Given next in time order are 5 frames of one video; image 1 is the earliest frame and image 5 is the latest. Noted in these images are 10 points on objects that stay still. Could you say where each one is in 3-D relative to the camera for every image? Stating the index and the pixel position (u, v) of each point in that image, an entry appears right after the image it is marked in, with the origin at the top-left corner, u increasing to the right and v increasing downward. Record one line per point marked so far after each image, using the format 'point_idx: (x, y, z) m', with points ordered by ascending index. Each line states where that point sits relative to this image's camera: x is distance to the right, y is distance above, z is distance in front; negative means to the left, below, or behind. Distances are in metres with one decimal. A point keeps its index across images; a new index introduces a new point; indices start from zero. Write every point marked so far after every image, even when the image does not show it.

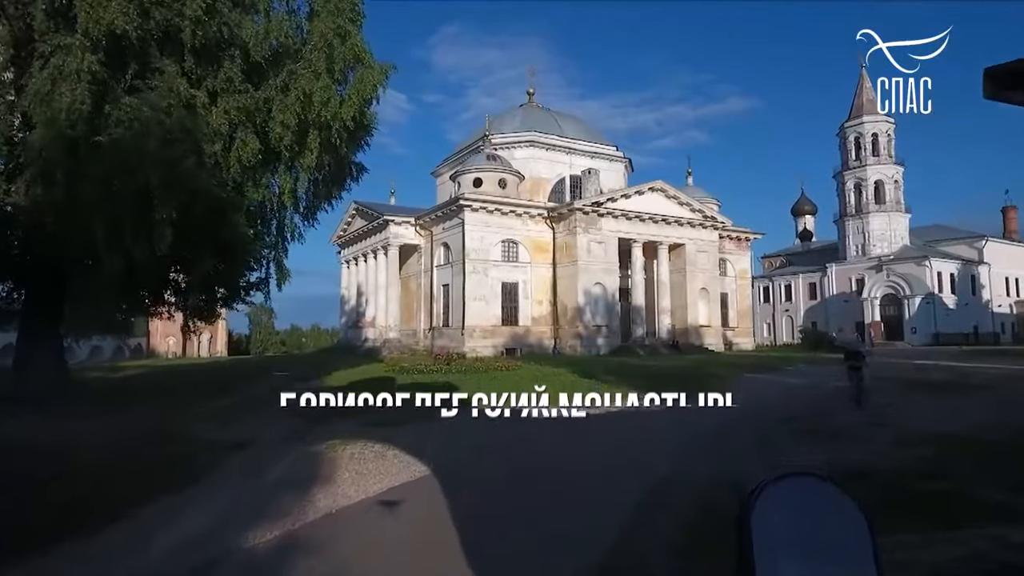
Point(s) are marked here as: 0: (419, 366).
0: (-2.7, -2.3, +19.3) m
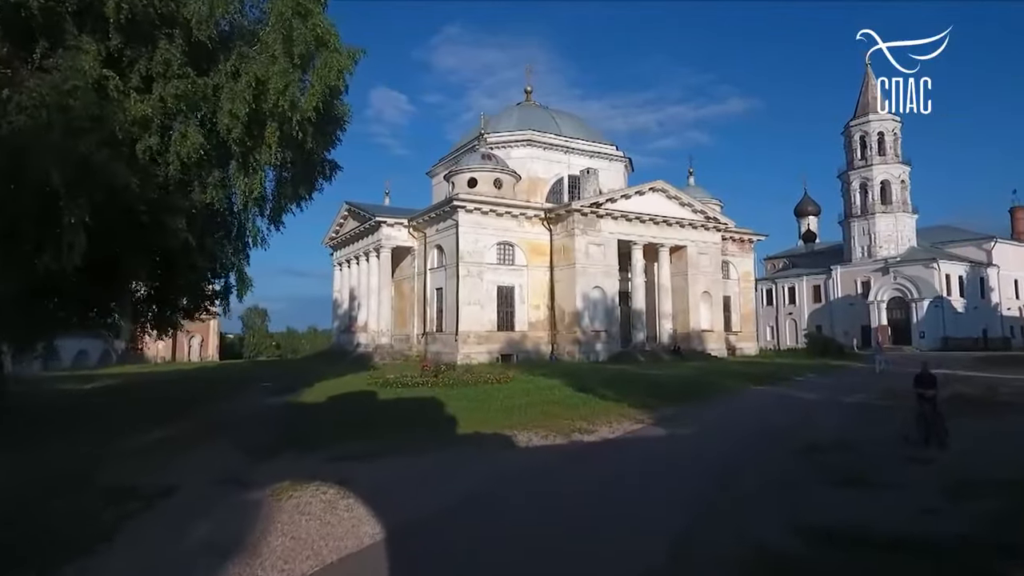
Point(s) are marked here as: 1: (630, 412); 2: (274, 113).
0: (-3.0, -2.5, +18.0) m
1: (+2.3, -2.5, +13.1) m
2: (-3.3, +2.5, +9.2) m
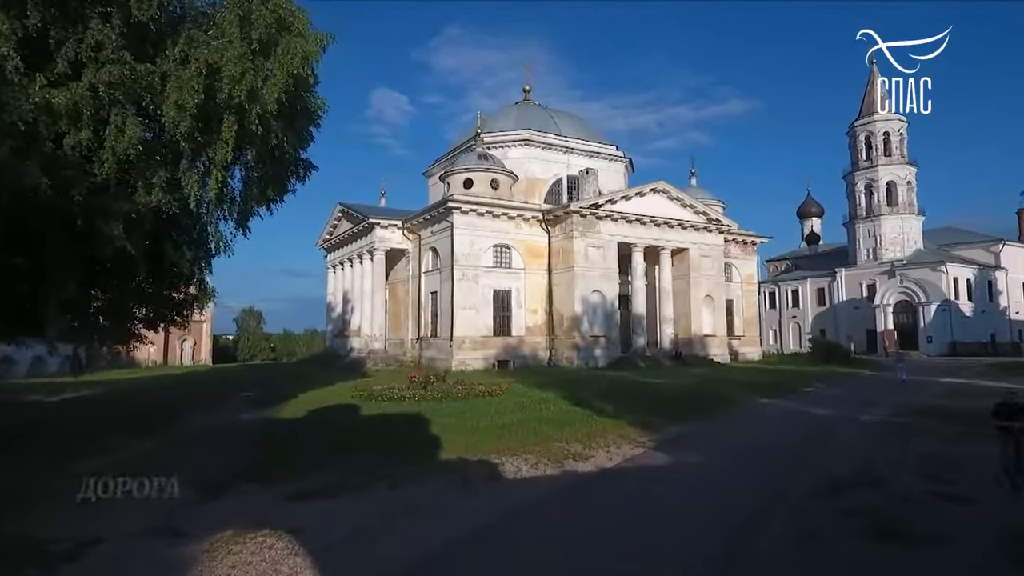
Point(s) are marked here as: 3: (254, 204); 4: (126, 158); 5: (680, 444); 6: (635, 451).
0: (-3.2, -2.7, +17.0) m
1: (+2.1, -2.7, +12.0) m
2: (-3.5, +2.3, +8.2) m
3: (-4.2, +1.4, +10.7) m
4: (-4.3, +1.4, +7.3) m
5: (+2.8, -2.6, +10.8) m
6: (+1.9, -2.6, +10.4) m
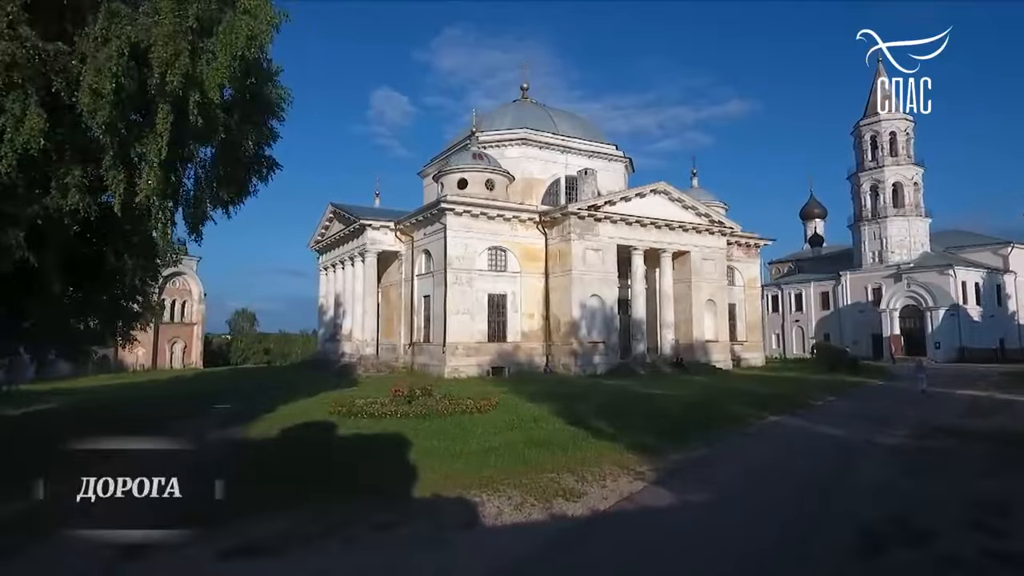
0: (-3.4, -2.8, +15.9) m
1: (+1.9, -2.9, +10.9) m
2: (-3.8, +2.1, +7.0) m
3: (-4.4, +1.2, +9.5) m
4: (-4.5, +1.3, +6.1) m
5: (+2.5, -2.8, +9.6) m
6: (+1.7, -2.8, +9.3) m
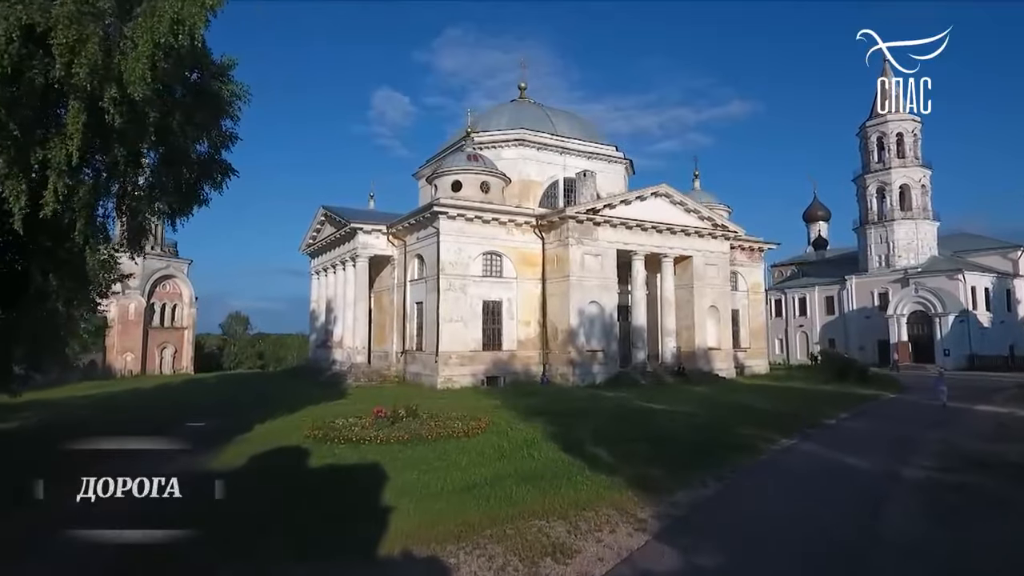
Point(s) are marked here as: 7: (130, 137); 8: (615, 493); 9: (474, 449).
0: (-3.6, -3.2, +14.7) m
1: (+1.7, -3.2, +9.7) m
2: (-4.0, +1.8, +5.9) m
3: (-4.6, +0.9, +8.4) m
4: (-4.7, +1.0, +4.9) m
5: (+2.3, -3.1, +8.4) m
6: (+1.5, -3.1, +8.1) m
7: (-4.2, +1.6, +7.1) m
8: (+1.7, -3.2, +10.2) m
9: (-0.7, -3.2, +13.1) m
